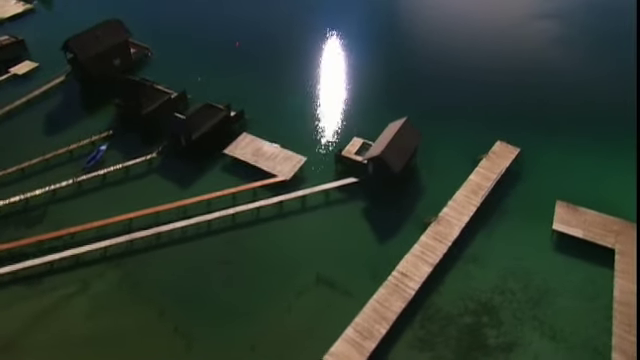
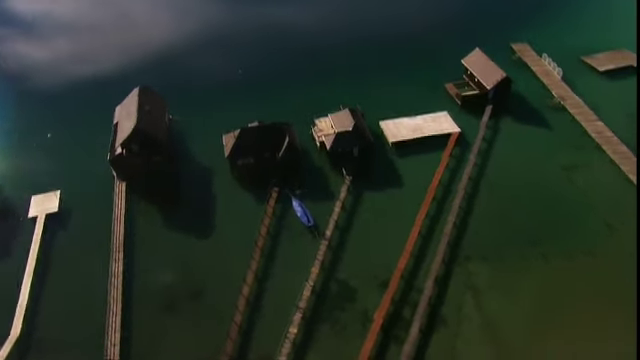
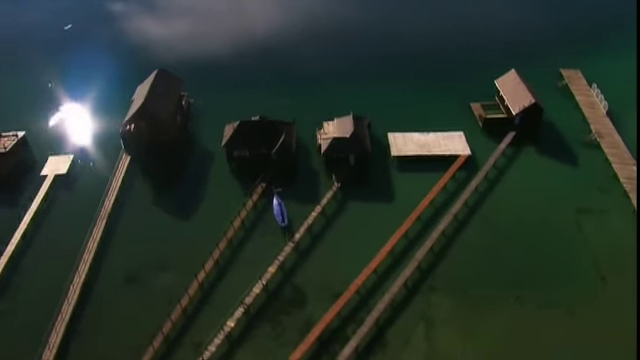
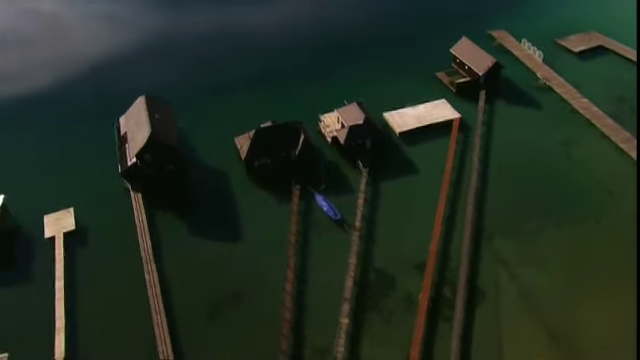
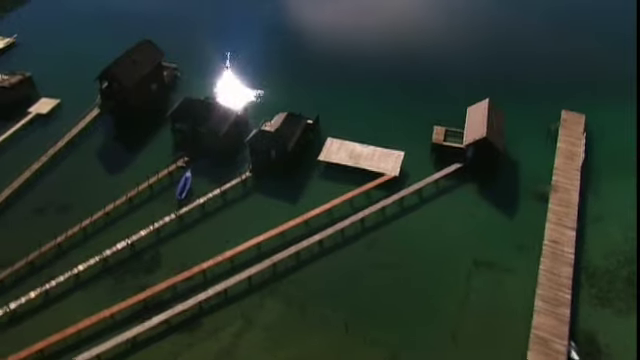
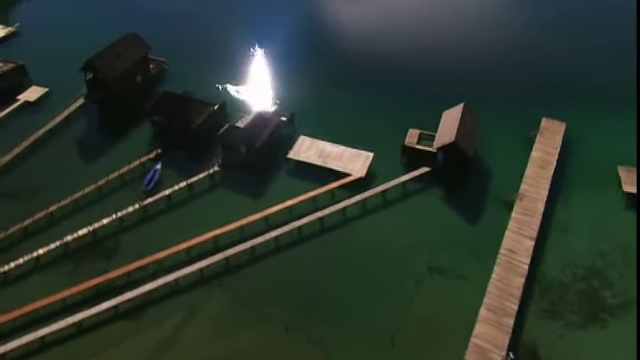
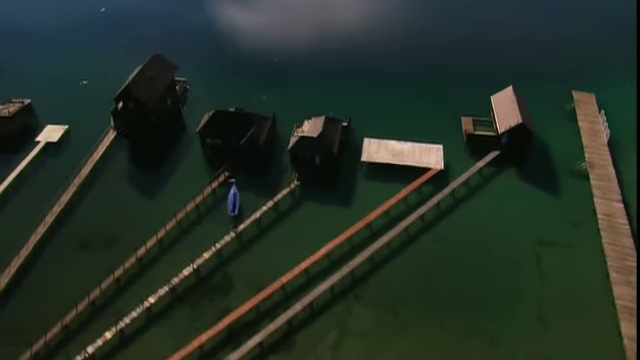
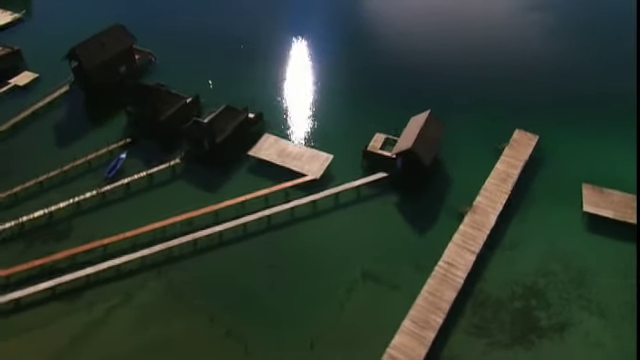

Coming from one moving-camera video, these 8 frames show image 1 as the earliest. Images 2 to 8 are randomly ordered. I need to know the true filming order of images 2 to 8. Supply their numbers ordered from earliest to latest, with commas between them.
8, 6, 5, 7, 3, 2, 4
